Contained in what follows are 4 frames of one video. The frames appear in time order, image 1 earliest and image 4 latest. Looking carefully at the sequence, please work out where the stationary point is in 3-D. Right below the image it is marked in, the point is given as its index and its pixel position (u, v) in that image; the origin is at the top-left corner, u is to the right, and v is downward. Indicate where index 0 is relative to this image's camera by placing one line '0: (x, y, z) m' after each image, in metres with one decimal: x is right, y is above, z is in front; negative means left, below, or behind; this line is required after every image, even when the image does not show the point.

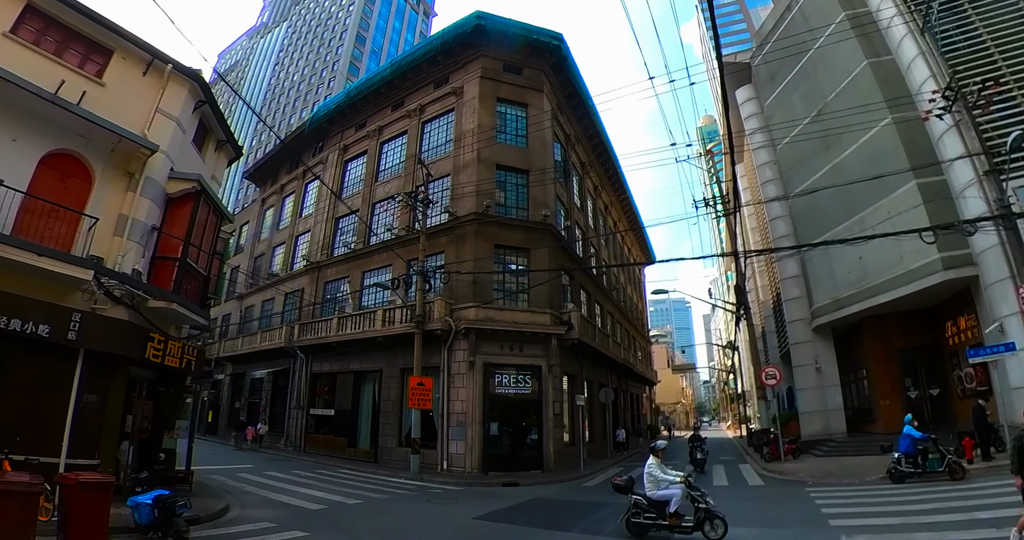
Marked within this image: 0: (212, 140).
0: (-9.3, +4.0, +14.2) m
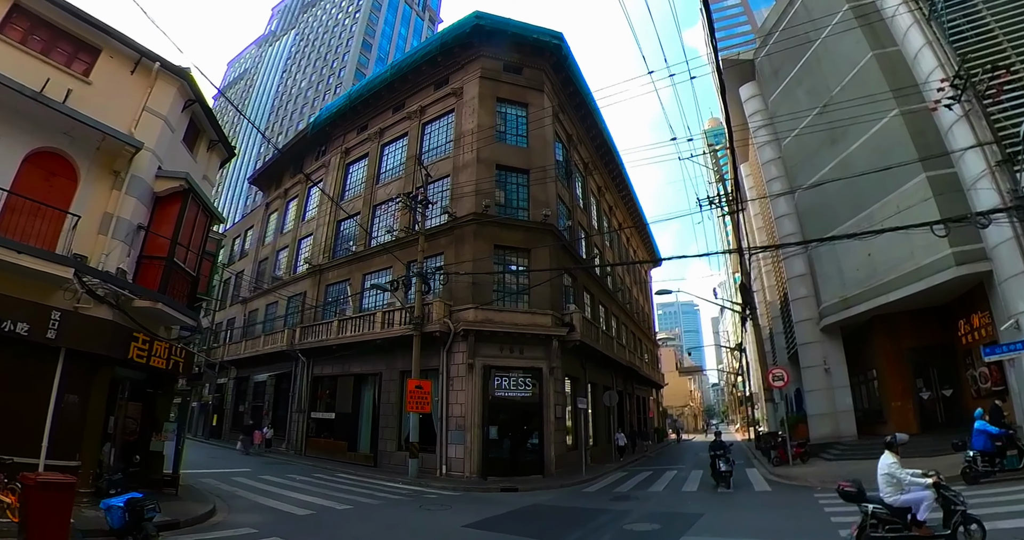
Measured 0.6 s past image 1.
0: (-9.4, +4.0, +14.0) m
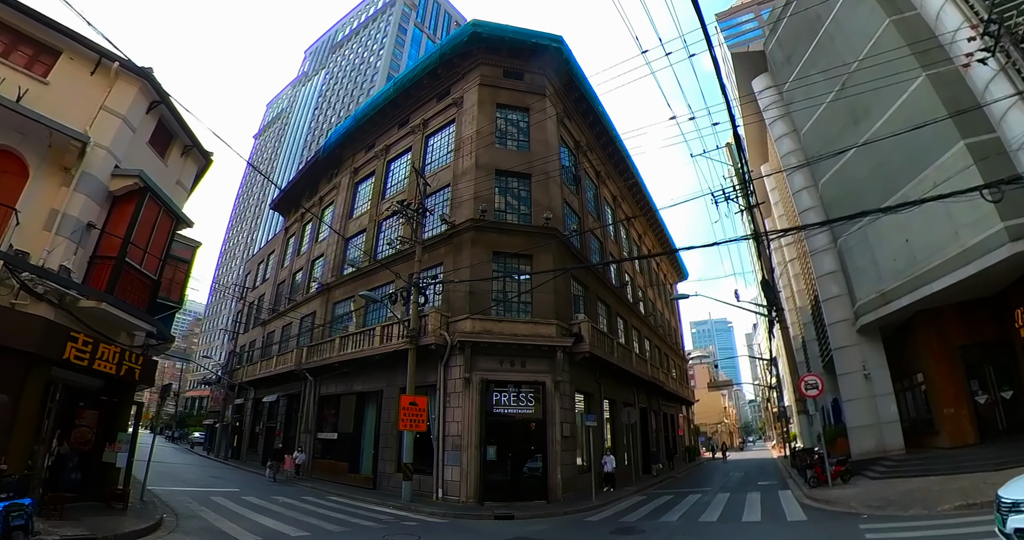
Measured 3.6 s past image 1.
0: (-9.9, +3.7, +13.6) m
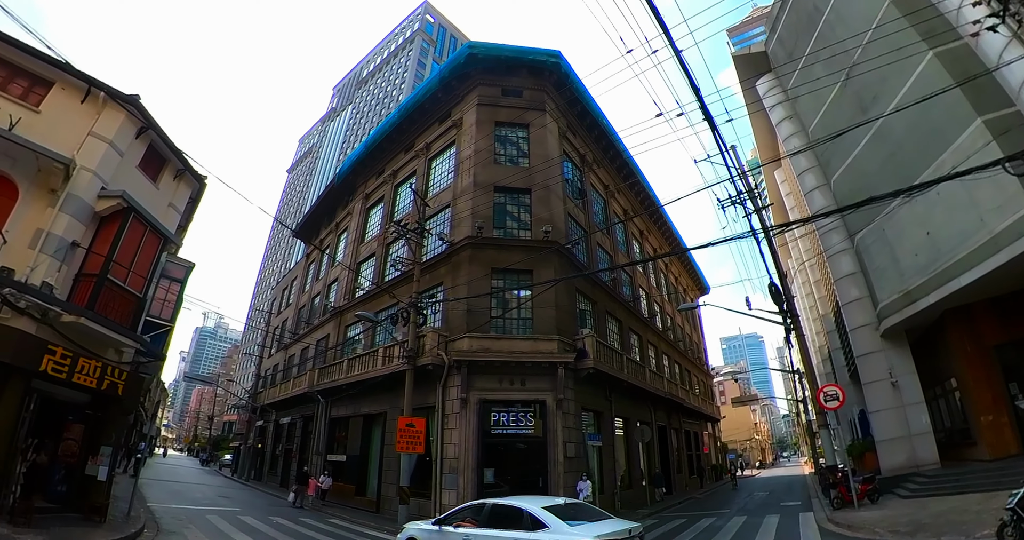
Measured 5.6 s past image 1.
0: (-10.4, +3.0, +13.9) m
